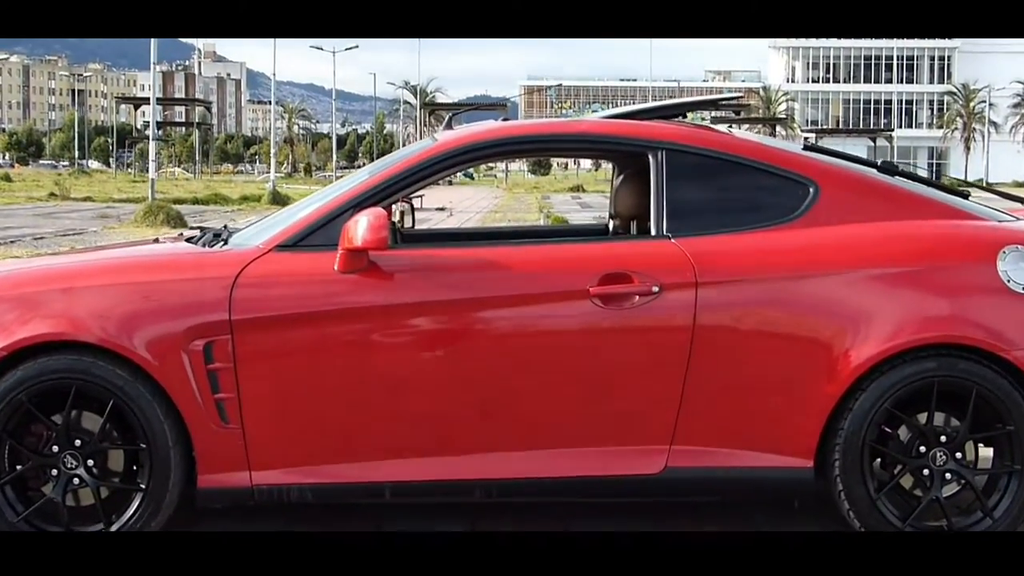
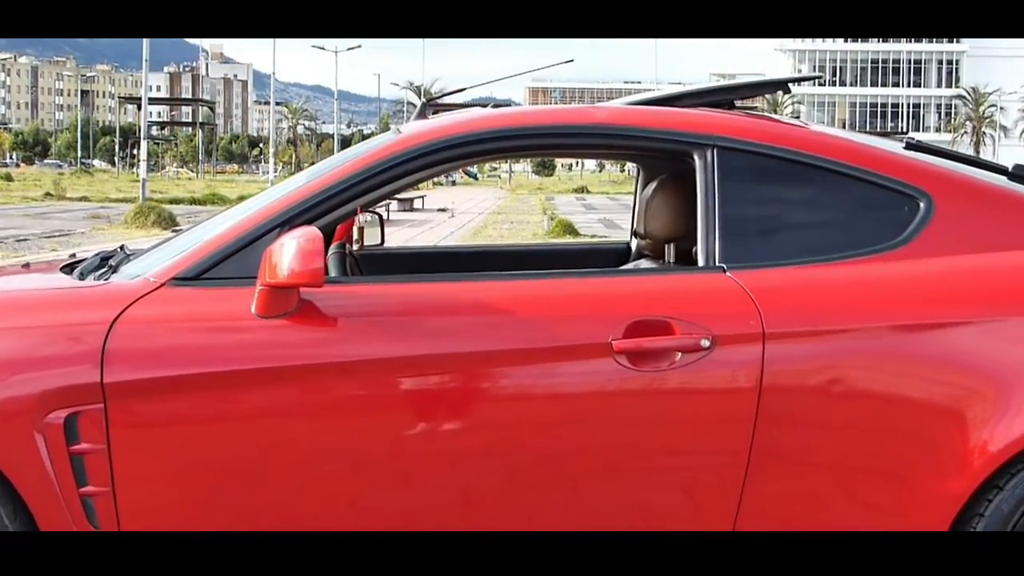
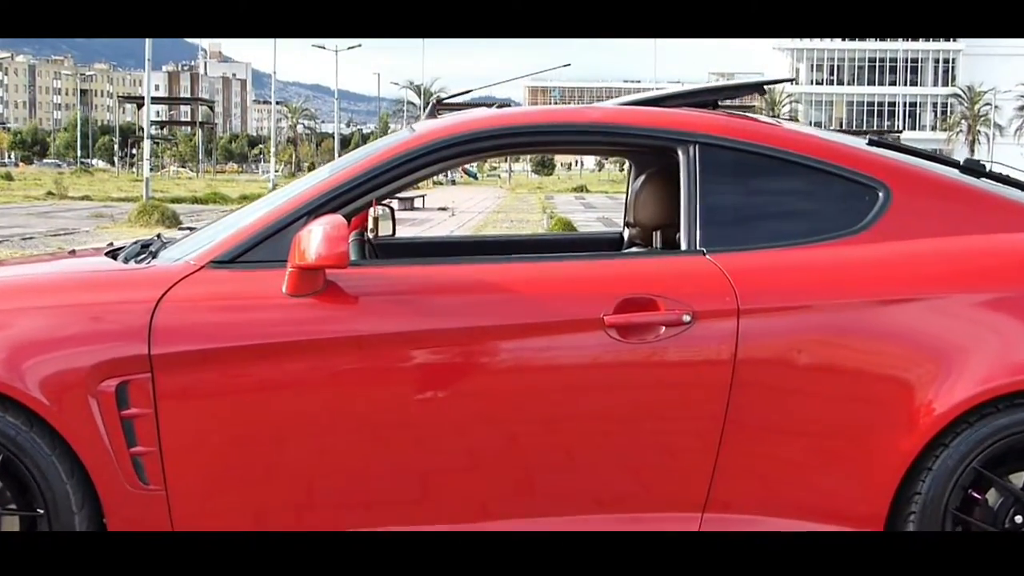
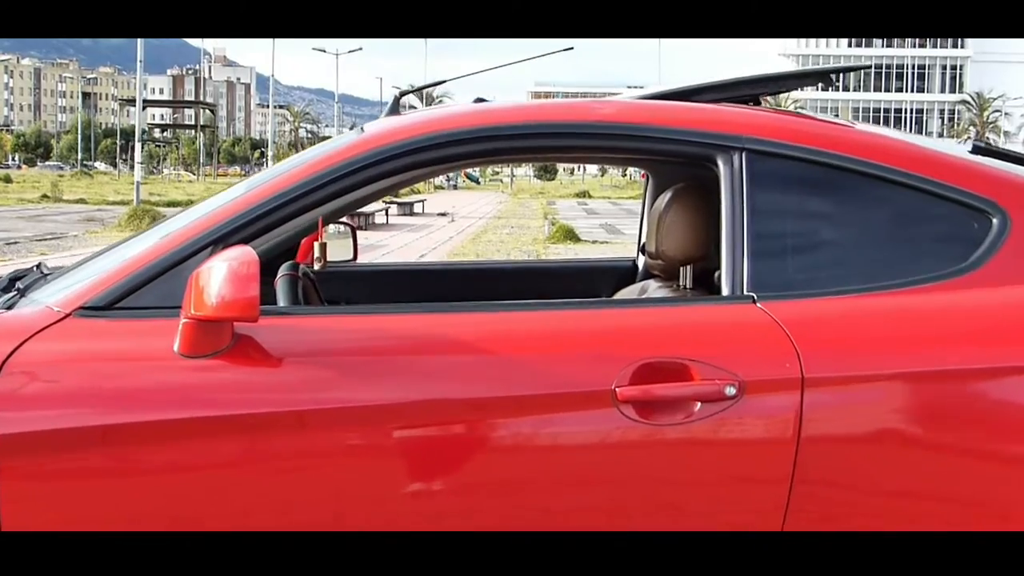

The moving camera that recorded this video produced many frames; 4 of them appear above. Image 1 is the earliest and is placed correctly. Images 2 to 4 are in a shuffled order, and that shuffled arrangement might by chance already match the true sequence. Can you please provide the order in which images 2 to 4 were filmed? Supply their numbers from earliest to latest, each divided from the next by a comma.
3, 2, 4
